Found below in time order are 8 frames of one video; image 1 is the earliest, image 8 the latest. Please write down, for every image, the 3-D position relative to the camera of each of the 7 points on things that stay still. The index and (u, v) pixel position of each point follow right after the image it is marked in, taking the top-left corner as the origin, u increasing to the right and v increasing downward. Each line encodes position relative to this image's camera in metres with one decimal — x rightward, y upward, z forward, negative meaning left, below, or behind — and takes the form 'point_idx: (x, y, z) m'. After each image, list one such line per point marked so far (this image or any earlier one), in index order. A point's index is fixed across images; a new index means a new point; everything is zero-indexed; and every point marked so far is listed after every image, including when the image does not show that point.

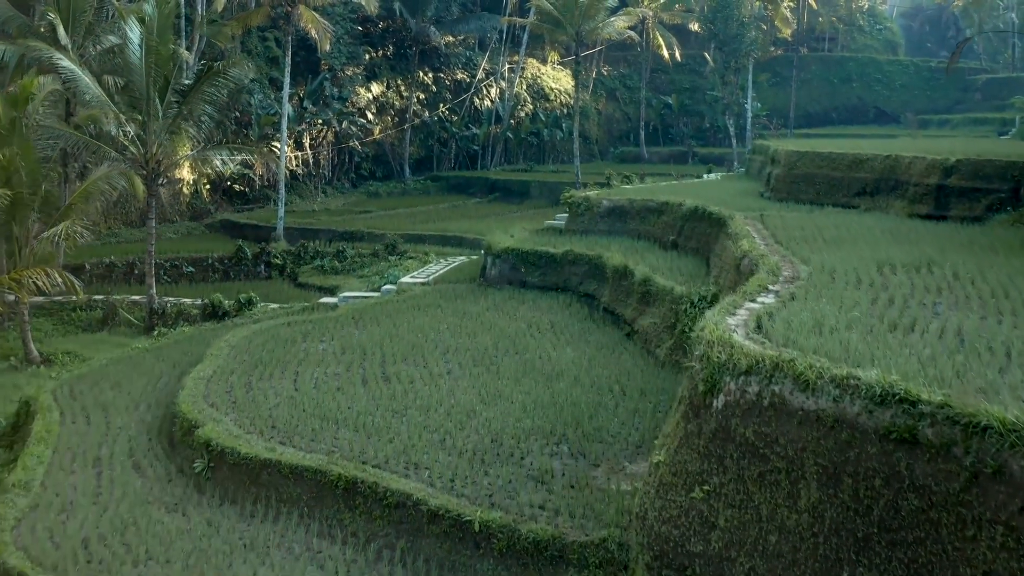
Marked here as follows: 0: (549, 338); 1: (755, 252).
0: (+0.4, -0.6, +9.4) m
1: (+2.0, +0.3, +7.2) m
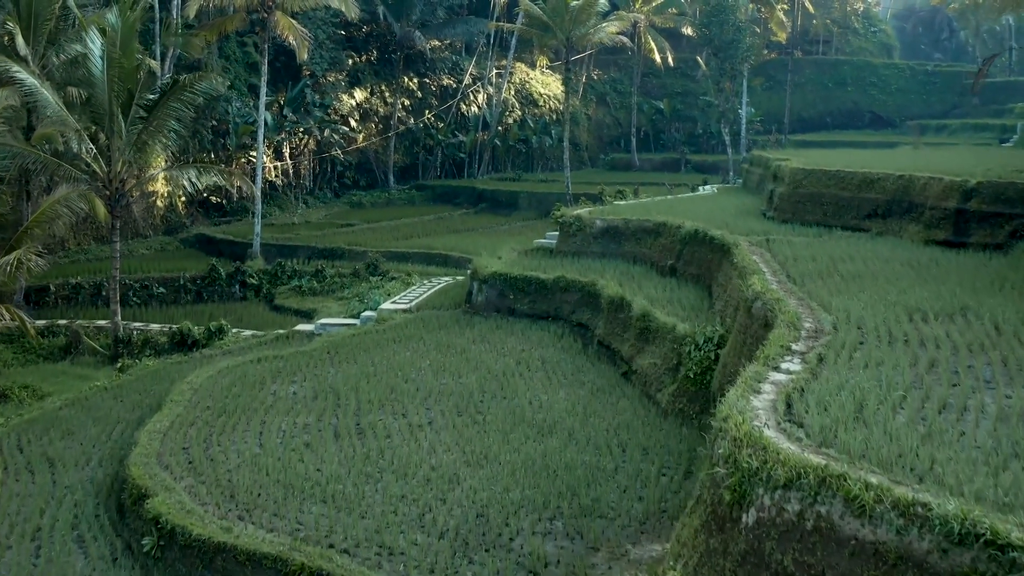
0: (+0.3, -0.9, +8.7) m
1: (+1.9, 0.0, +6.5) m
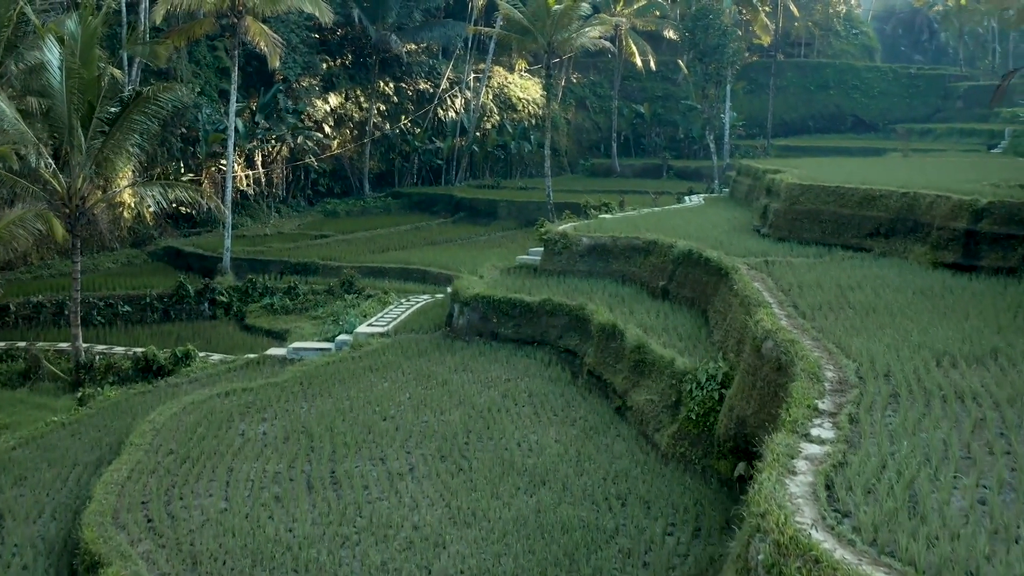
0: (+0.2, -1.2, +8.2) m
1: (+1.8, -0.3, +6.0) m
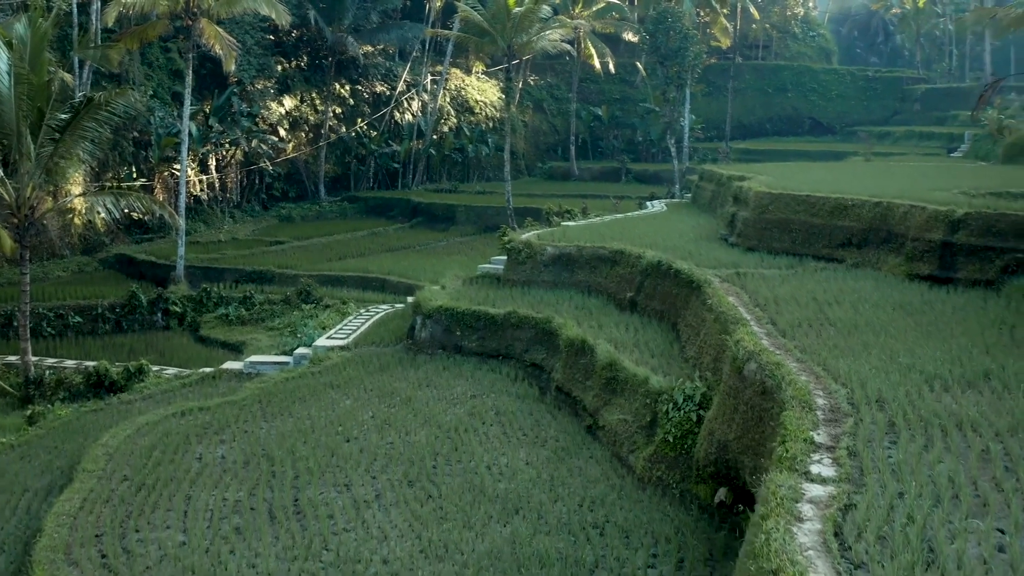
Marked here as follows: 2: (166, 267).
0: (-0.1, -1.3, +7.9) m
1: (+1.6, -0.4, +5.8) m
2: (-6.4, +0.4, +16.5) m
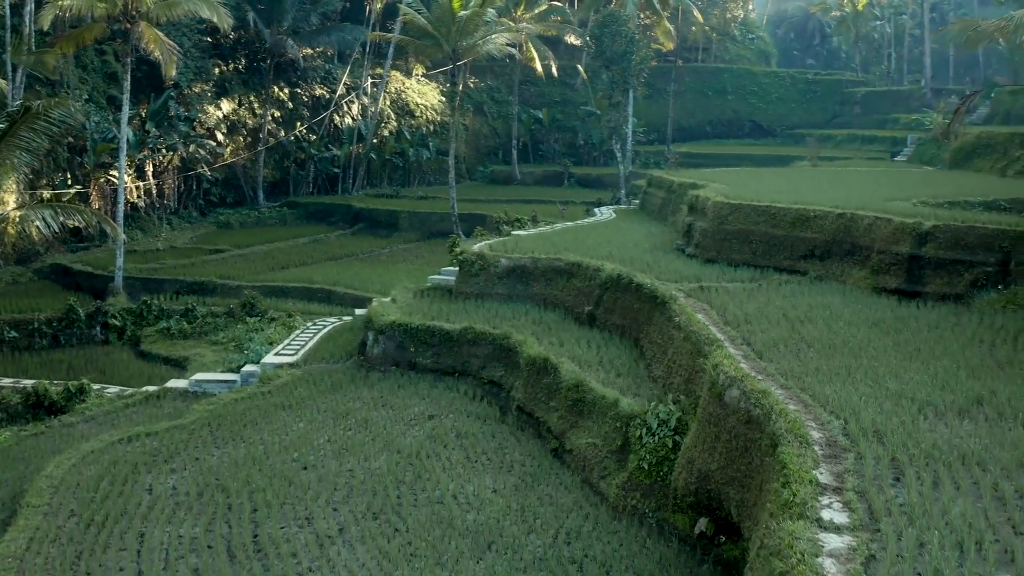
0: (-0.4, -1.5, +7.5) m
1: (+1.5, -0.6, +5.6) m
2: (-7.3, +0.2, +15.7) m
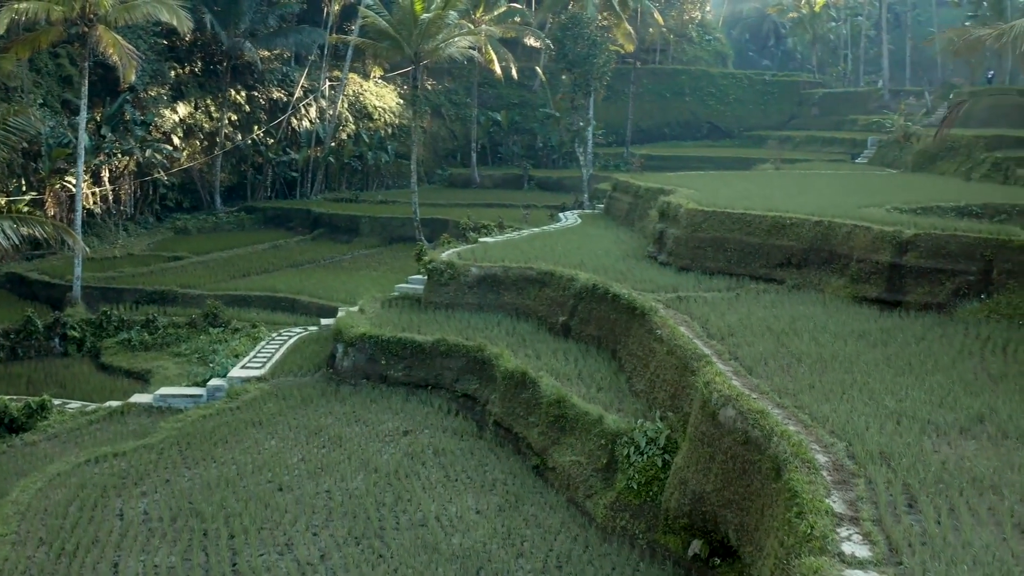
0: (-0.6, -1.6, +7.3) m
1: (+1.4, -0.7, +5.4) m
2: (-7.9, 0.0, +15.1) m
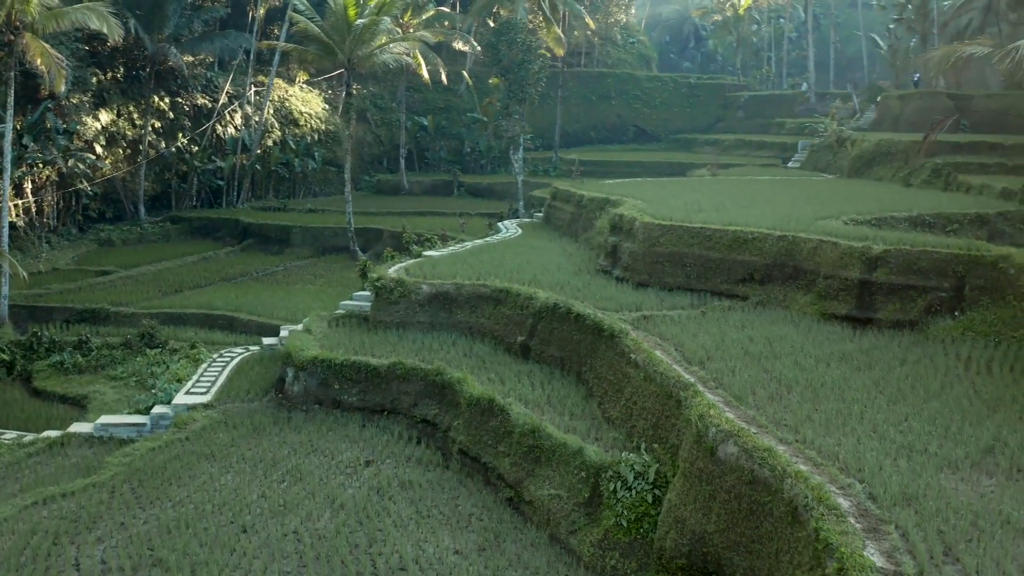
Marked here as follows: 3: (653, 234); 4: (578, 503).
0: (-0.8, -1.8, +6.9) m
1: (+1.3, -0.9, +5.2) m
2: (-8.8, -0.4, +14.0) m
3: (+1.6, +0.6, +10.2) m
4: (+0.5, -1.6, +6.5) m
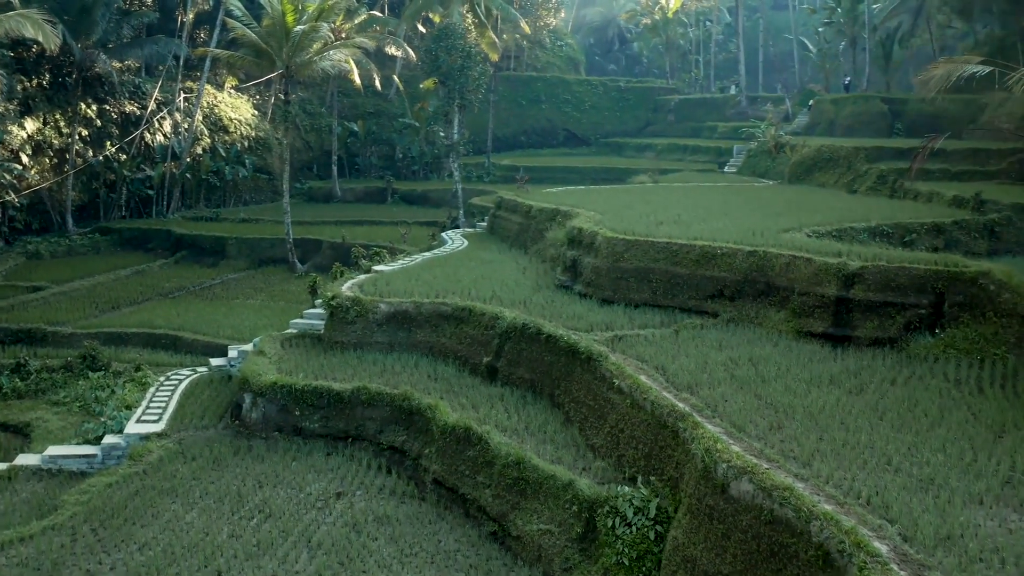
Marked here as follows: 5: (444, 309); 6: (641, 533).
0: (-0.9, -2.0, +6.6) m
1: (+1.4, -1.0, +5.1) m
2: (-9.5, -0.8, +13.0) m
3: (+1.2, +0.4, +10.0) m
4: (+0.4, -1.8, +6.2) m
5: (-0.8, -0.3, +10.5) m
6: (+0.8, -1.6, +5.8) m
